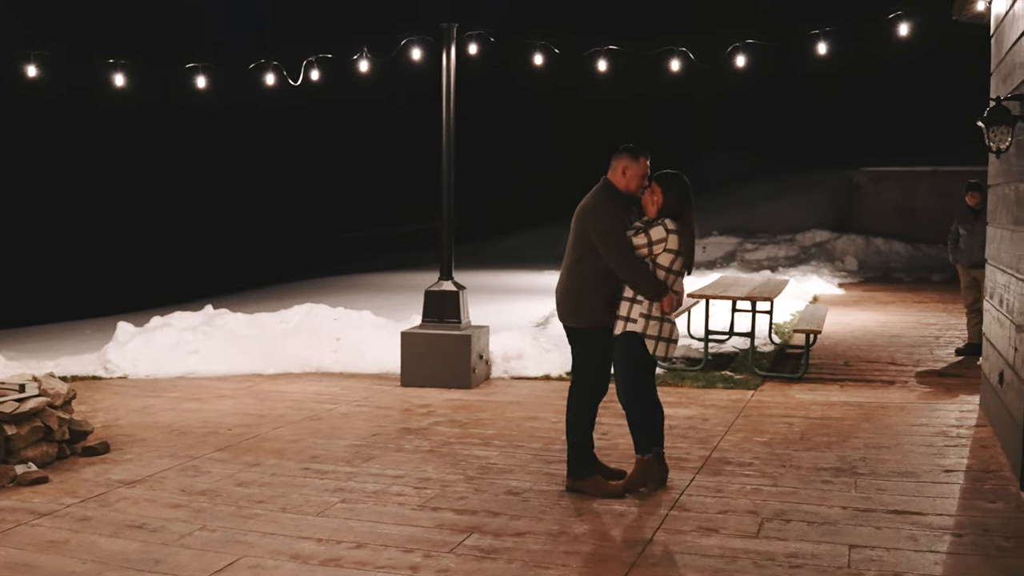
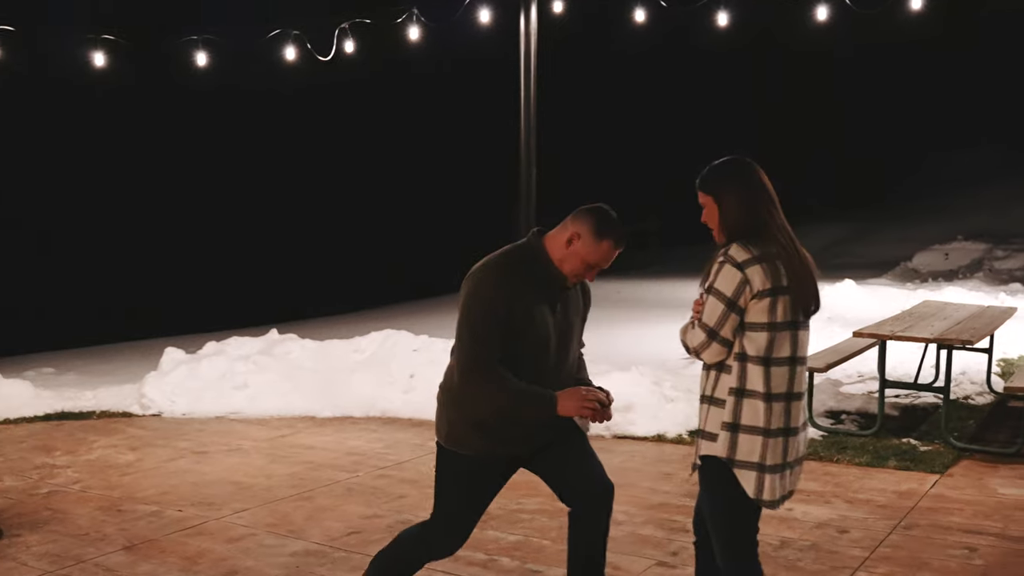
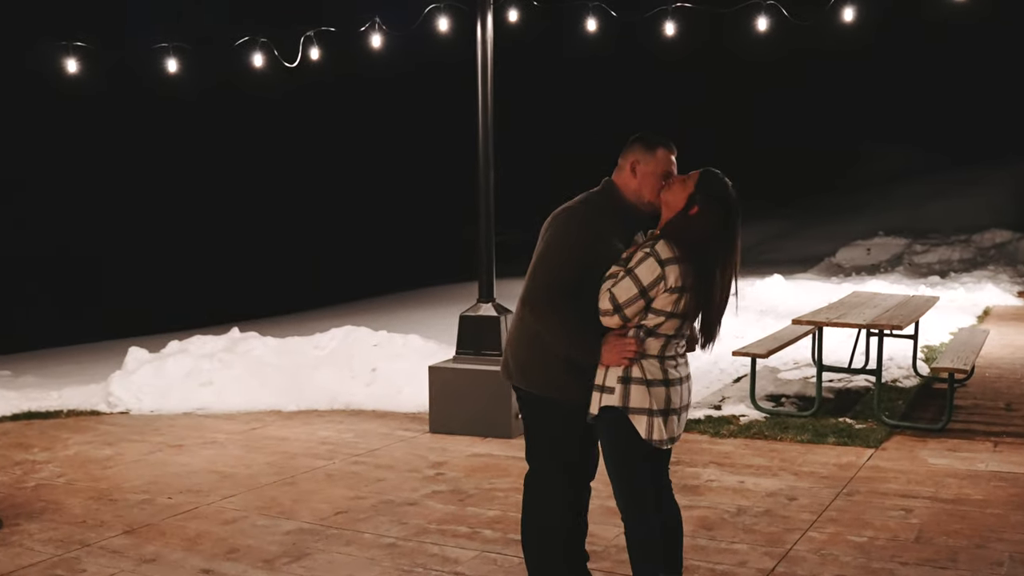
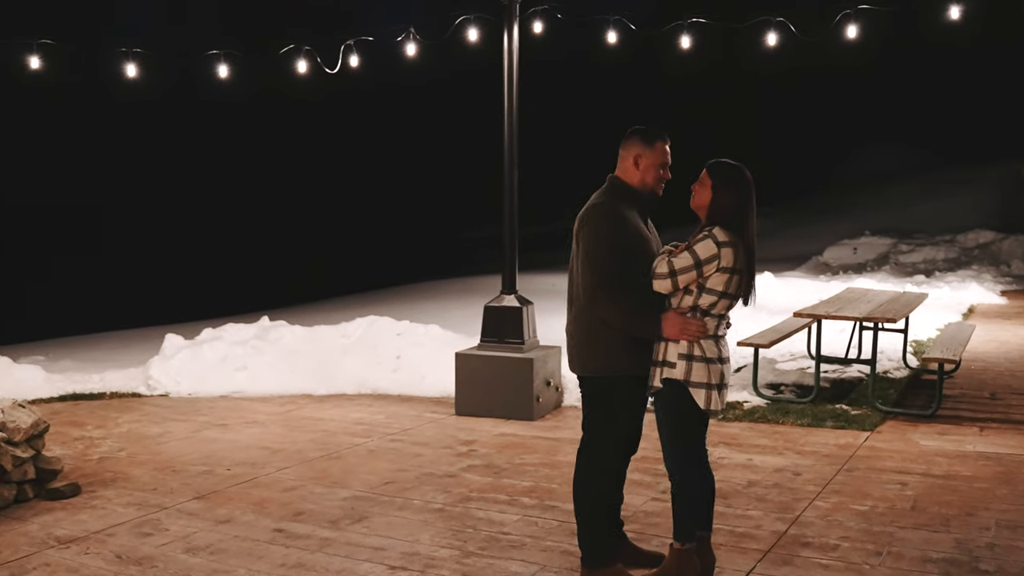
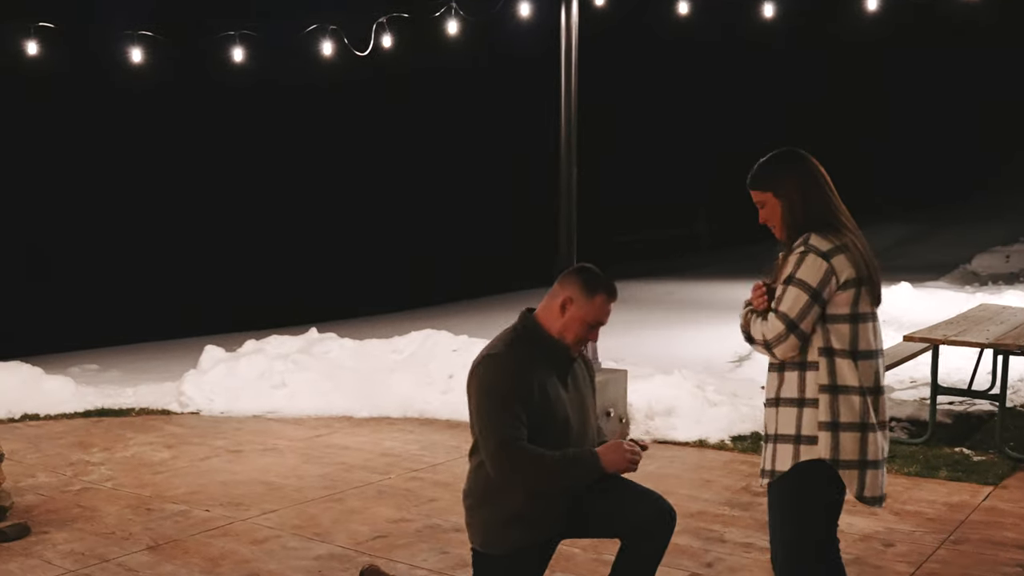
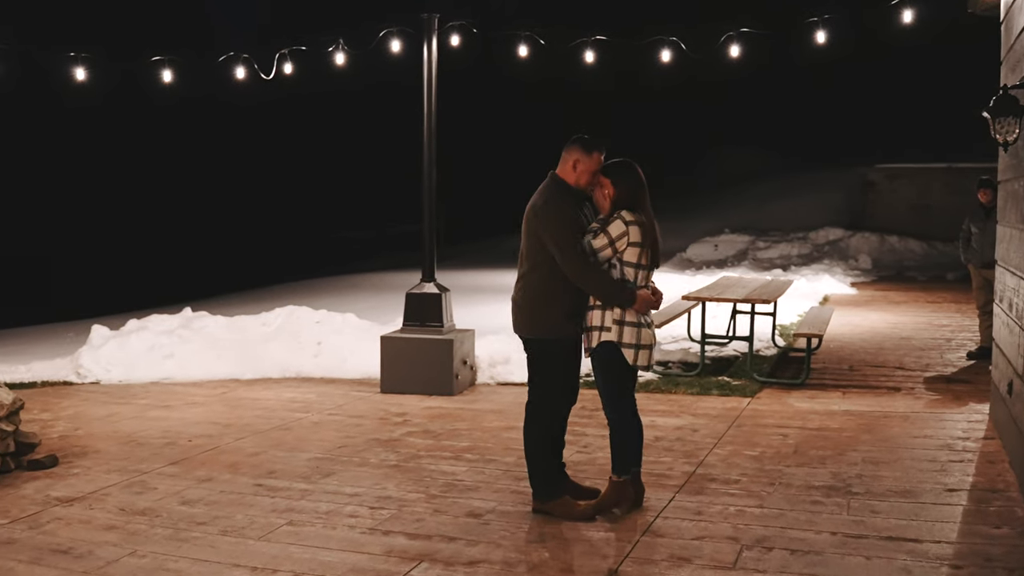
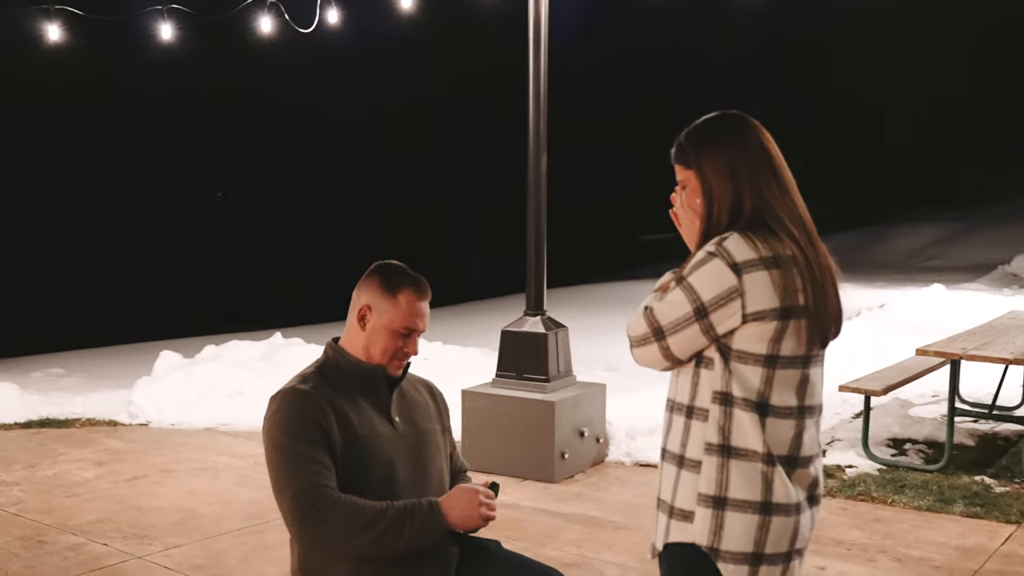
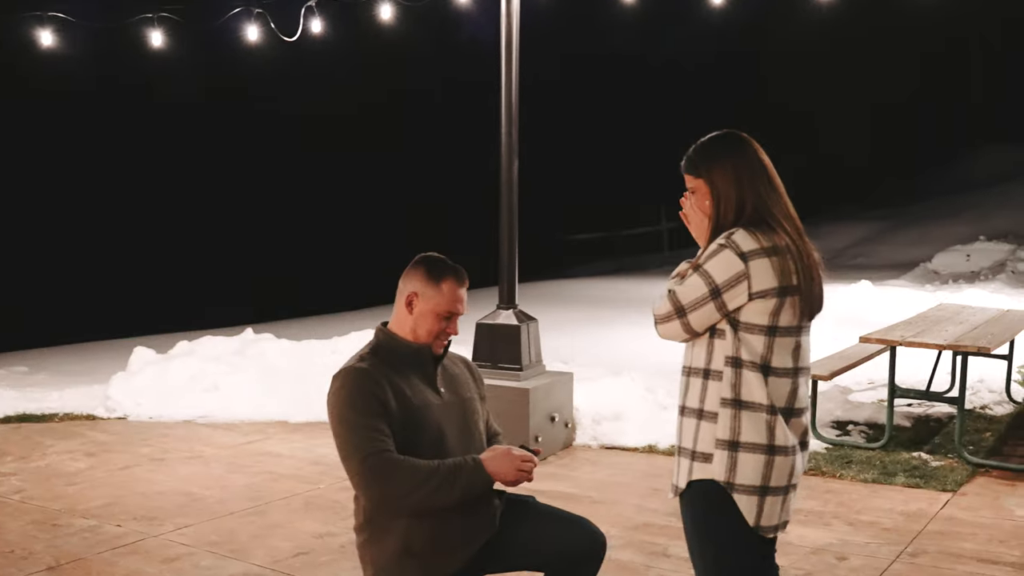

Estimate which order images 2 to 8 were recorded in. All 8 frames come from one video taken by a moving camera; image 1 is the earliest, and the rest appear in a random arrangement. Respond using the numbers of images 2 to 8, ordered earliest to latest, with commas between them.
6, 4, 3, 2, 5, 8, 7
